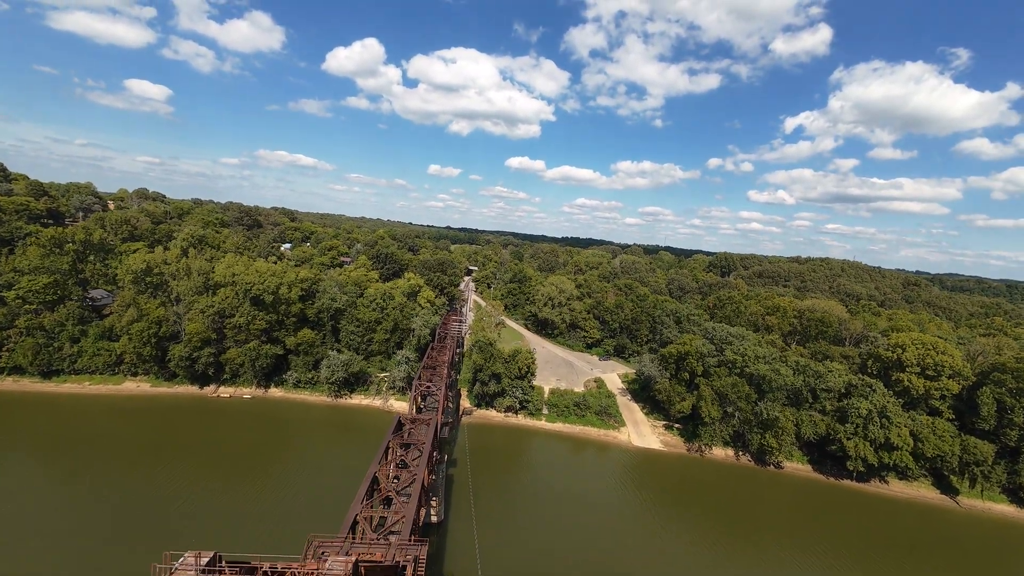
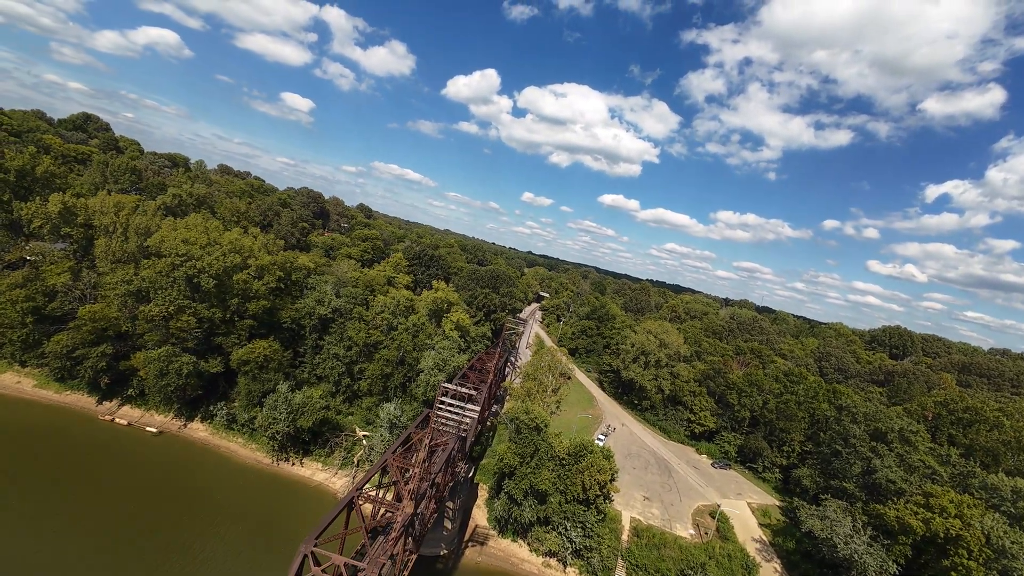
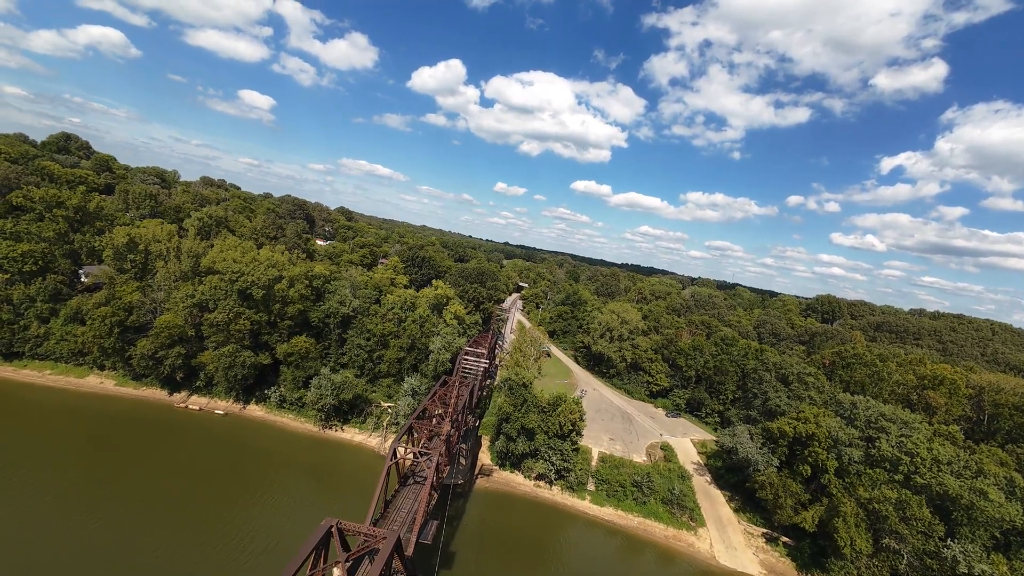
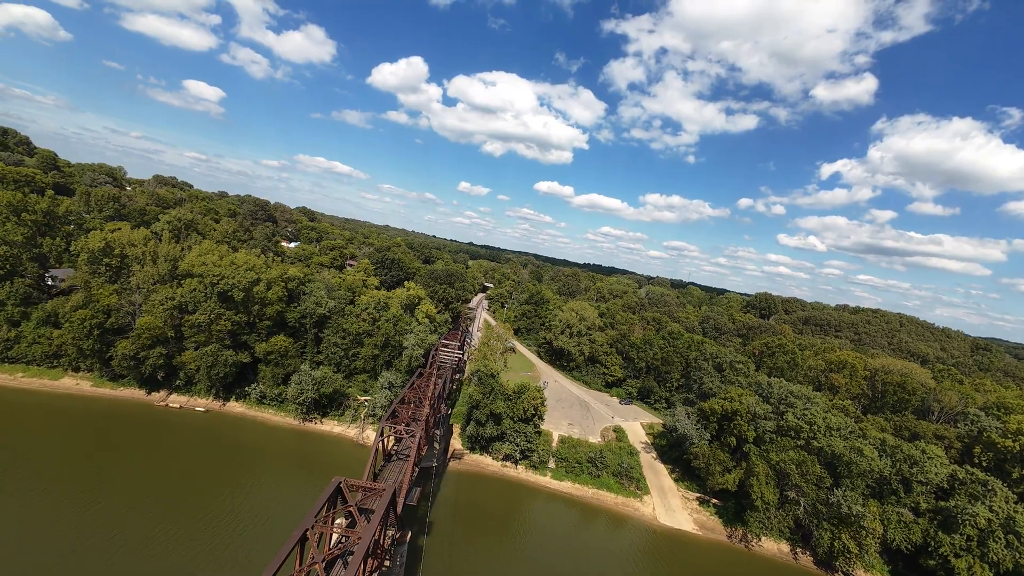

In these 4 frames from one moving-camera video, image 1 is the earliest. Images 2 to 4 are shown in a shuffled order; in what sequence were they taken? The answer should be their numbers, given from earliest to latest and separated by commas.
4, 3, 2
